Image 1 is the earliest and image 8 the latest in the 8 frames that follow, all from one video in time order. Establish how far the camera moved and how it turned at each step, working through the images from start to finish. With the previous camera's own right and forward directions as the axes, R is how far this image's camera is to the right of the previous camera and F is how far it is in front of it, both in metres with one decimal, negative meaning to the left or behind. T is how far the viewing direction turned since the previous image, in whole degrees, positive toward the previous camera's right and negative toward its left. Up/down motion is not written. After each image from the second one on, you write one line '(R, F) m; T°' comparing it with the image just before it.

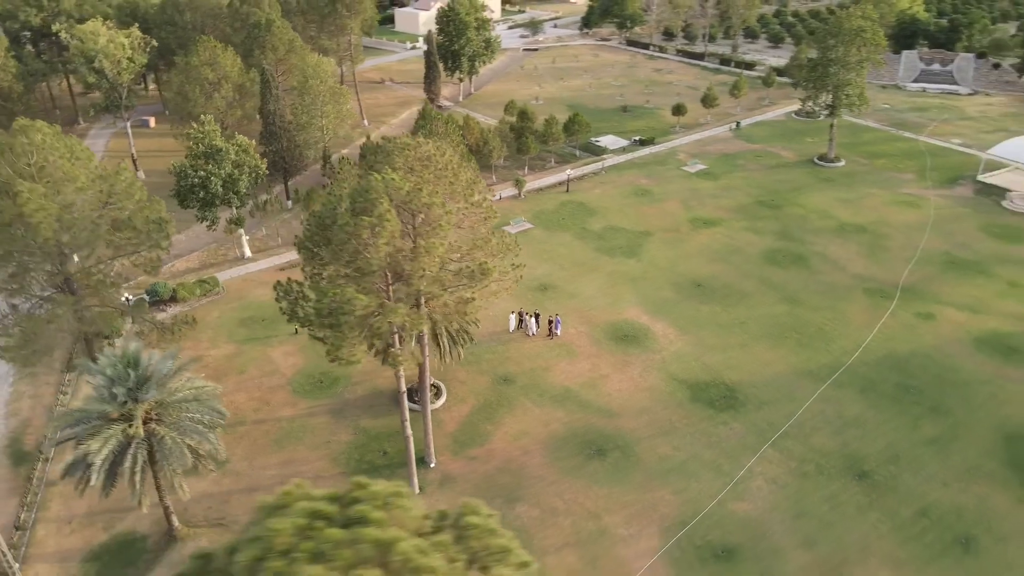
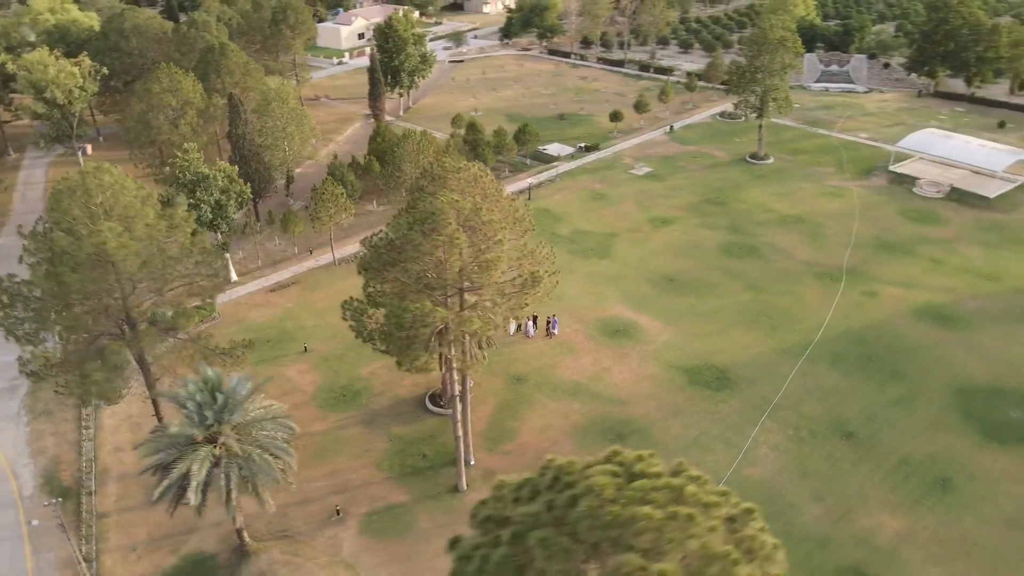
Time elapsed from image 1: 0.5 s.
(-3.6, -1.6) m; +7°
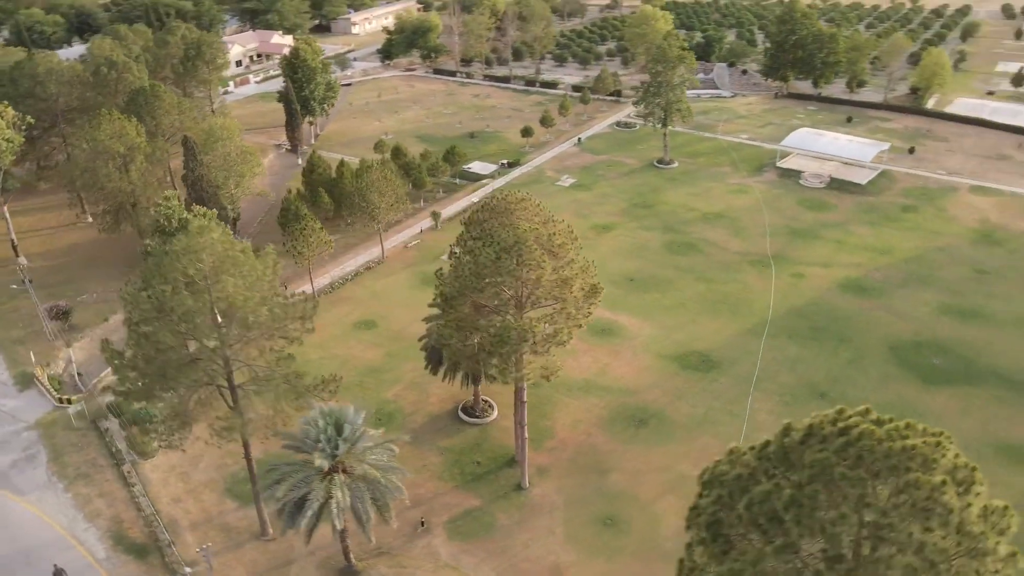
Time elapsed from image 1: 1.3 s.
(-6.0, -2.0) m; +11°
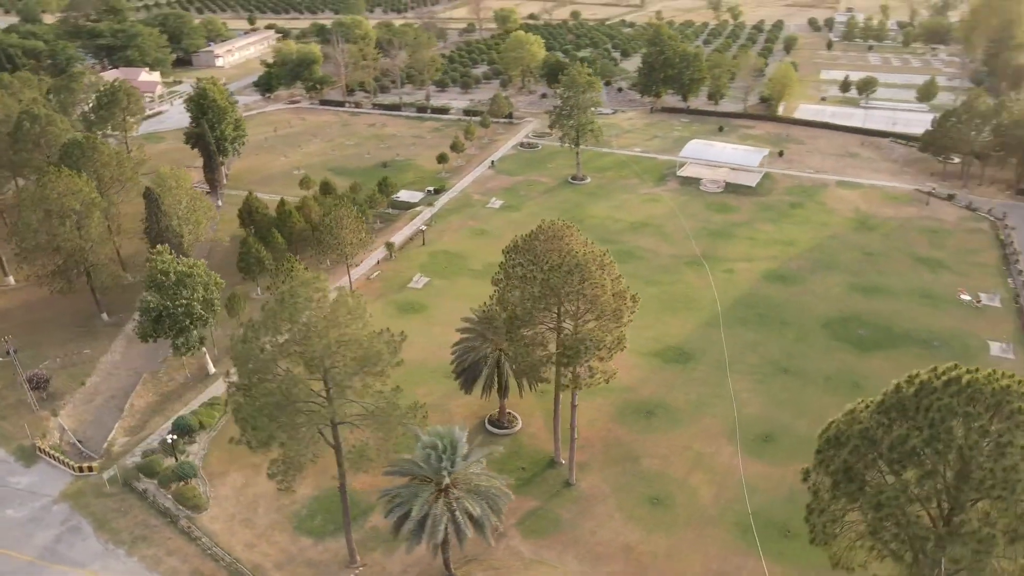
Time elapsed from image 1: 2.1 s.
(-6.5, -2.0) m; +11°
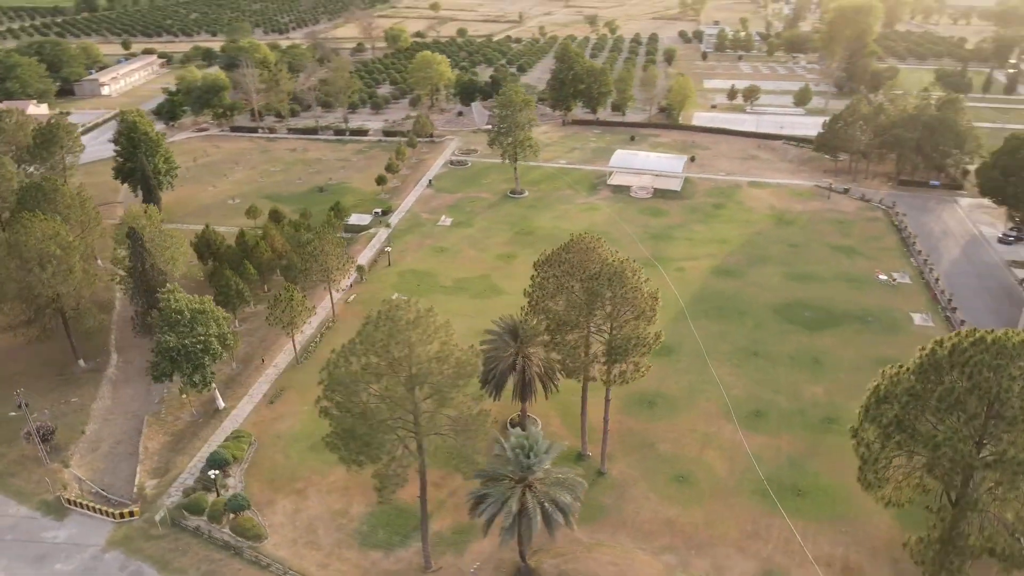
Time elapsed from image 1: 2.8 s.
(-5.7, -1.8) m; +9°
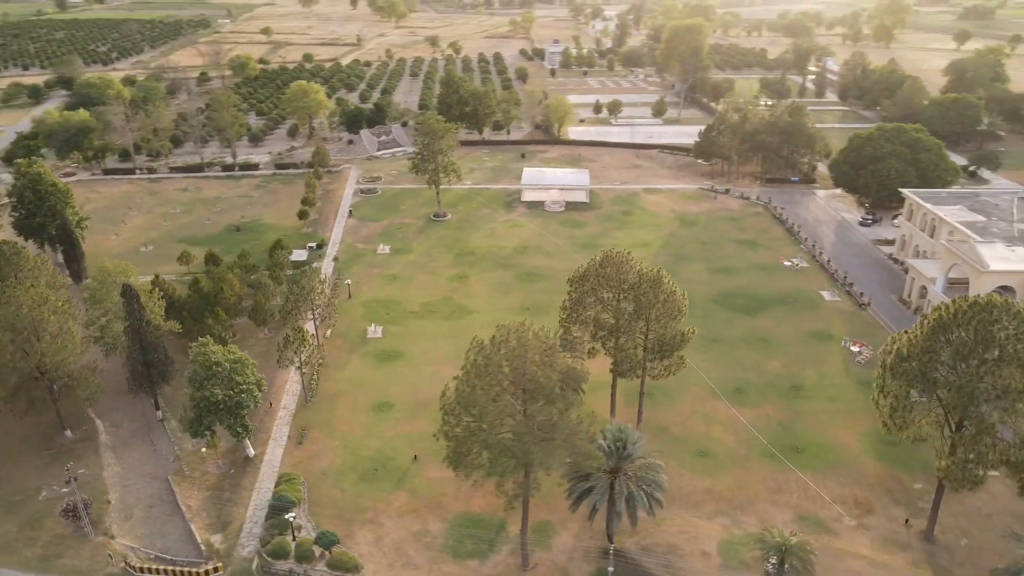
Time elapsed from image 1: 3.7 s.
(-8.6, -1.9) m; +13°
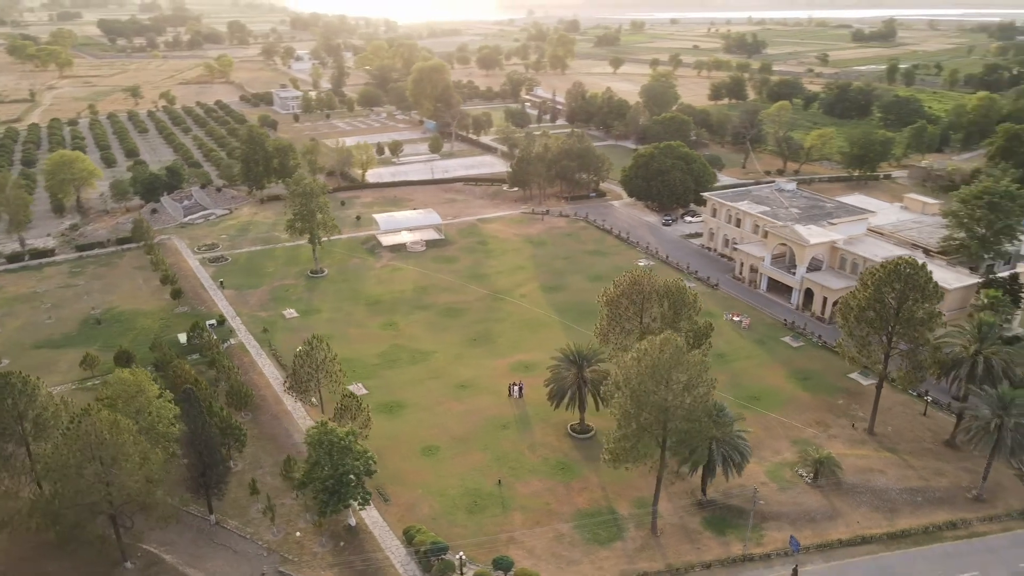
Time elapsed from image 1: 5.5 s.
(-17.5, -1.6) m; +24°
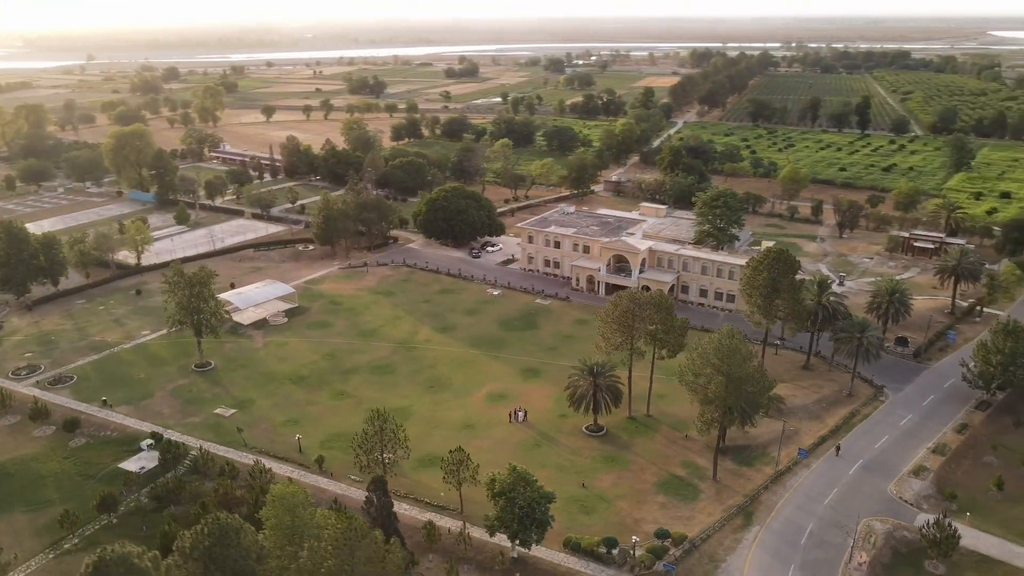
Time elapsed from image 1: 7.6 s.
(-24.1, 0.0) m; +30°
